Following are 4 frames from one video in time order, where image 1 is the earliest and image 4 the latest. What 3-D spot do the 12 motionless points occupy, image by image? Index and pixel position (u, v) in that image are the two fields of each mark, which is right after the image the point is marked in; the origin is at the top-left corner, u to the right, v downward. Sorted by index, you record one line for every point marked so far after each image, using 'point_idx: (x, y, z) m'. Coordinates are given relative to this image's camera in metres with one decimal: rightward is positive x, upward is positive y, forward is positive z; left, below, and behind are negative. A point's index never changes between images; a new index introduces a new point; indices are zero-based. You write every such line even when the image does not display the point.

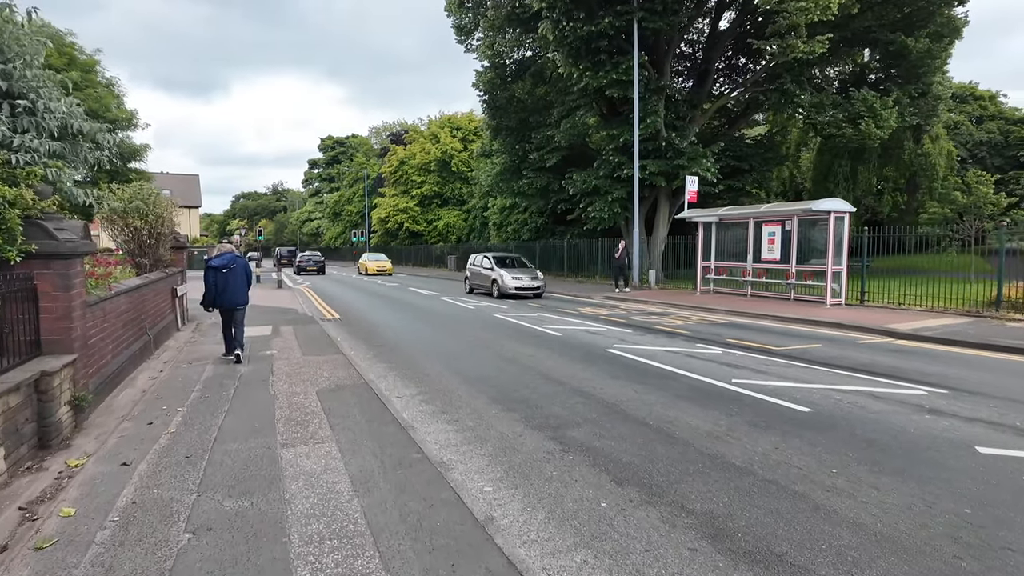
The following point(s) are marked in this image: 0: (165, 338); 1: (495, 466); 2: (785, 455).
0: (-5.9, -0.9, +9.9) m
1: (-0.1, -1.3, +4.3) m
2: (+2.1, -1.3, +4.5) m
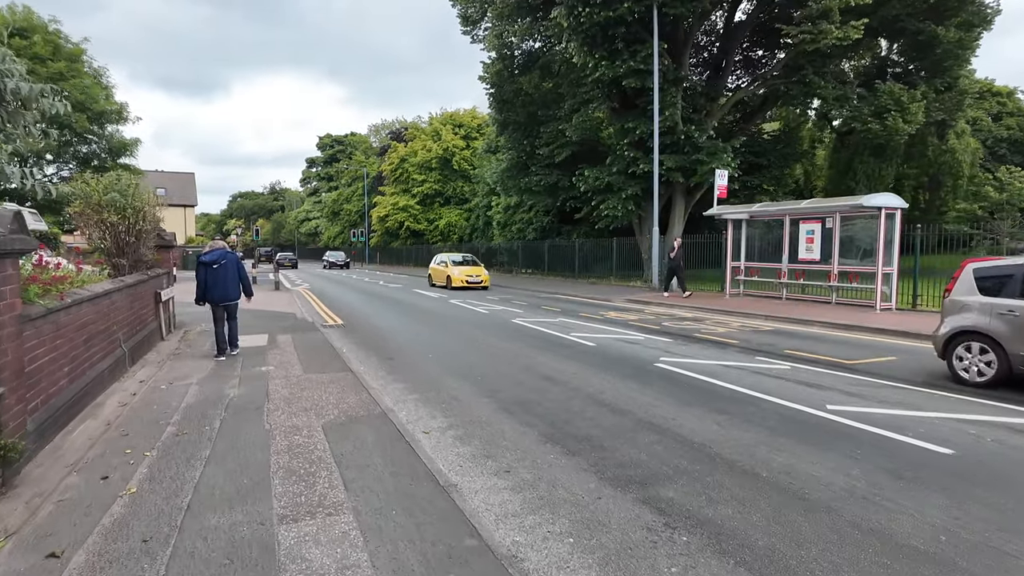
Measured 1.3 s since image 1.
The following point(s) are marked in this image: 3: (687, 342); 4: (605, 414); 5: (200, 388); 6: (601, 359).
0: (-5.4, -0.9, +8.6) m
1: (+0.4, -1.4, +3.0) m
2: (+2.6, -1.4, +3.3) m
3: (+3.0, -0.9, +10.1) m
4: (+0.9, -1.2, +5.6) m
5: (-3.5, -1.1, +6.6) m
6: (+1.3, -1.0, +8.5) m
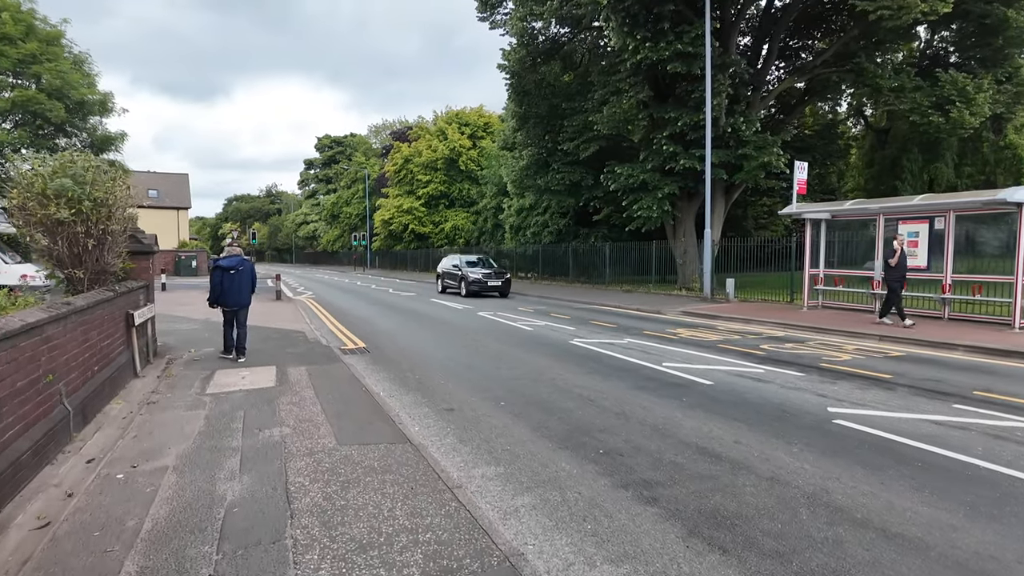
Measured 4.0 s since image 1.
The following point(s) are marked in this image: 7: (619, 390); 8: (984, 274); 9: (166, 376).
0: (-4.3, -1.2, +6.2) m
1: (+1.5, -1.6, +0.6) m
2: (+3.8, -1.6, +0.9) m
3: (+4.2, -1.2, +7.7) m
4: (+2.0, -1.4, +3.2) m
5: (-2.4, -1.4, +4.2) m
6: (+2.4, -1.3, +6.1) m
7: (+1.2, -1.2, +6.9) m
8: (+9.5, +0.3, +11.8) m
9: (-4.6, -1.2, +7.8) m
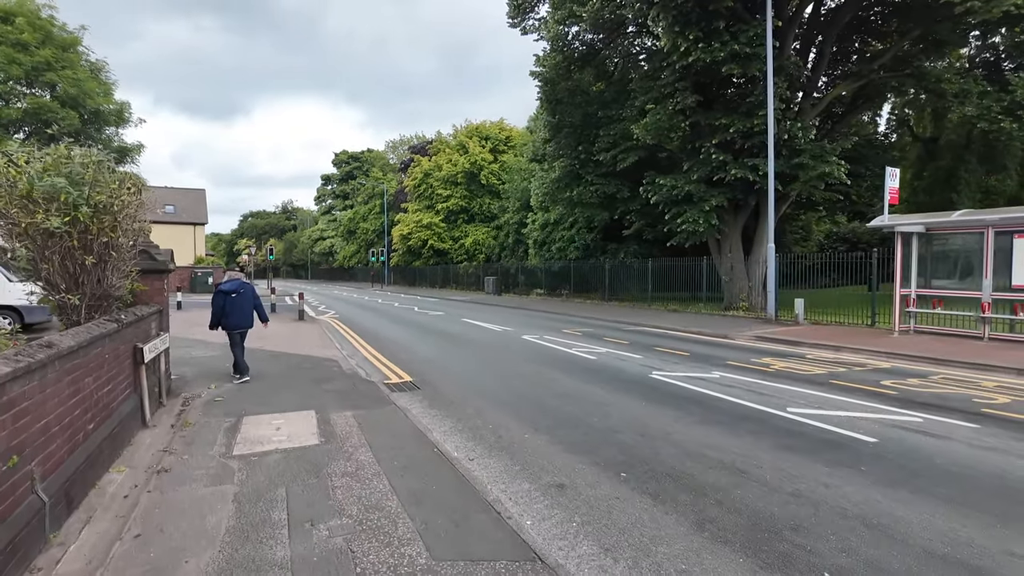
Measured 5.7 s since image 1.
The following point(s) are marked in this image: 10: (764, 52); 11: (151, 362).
0: (-3.2, -1.4, +4.7) m
1: (+2.4, -1.7, -1.1) m
2: (+4.7, -1.7, -0.8) m
3: (+5.2, -1.5, +6.1) m
4: (+3.0, -1.6, +1.6) m
5: (-1.4, -1.6, +2.7) m
6: (+3.4, -1.5, +4.4) m
7: (+2.3, -1.5, +5.3) m
8: (+10.6, -0.1, +10.1) m
9: (-3.6, -1.5, +6.3) m
10: (+7.6, +7.2, +18.0) m
11: (-4.1, -0.8, +6.7) m
